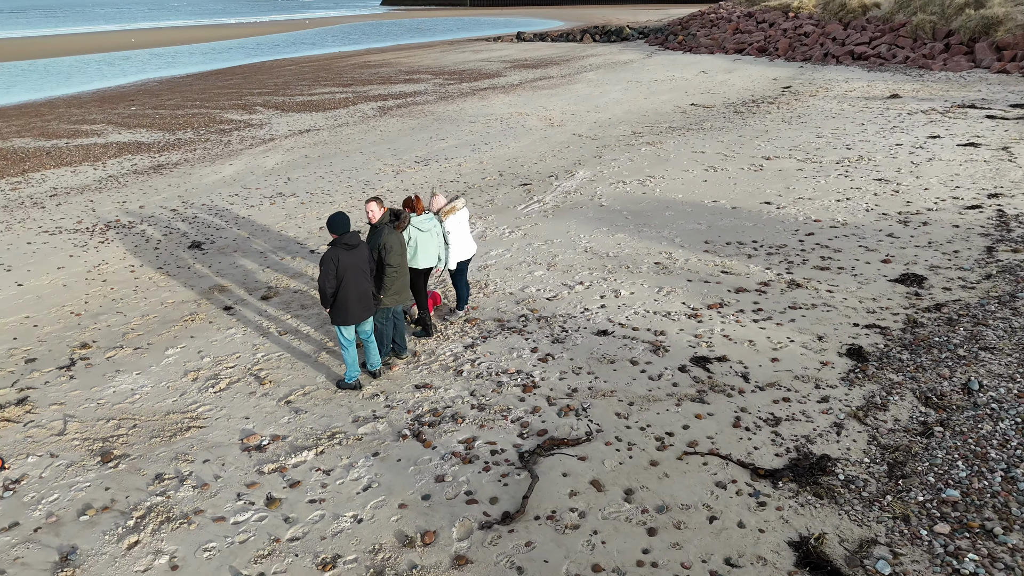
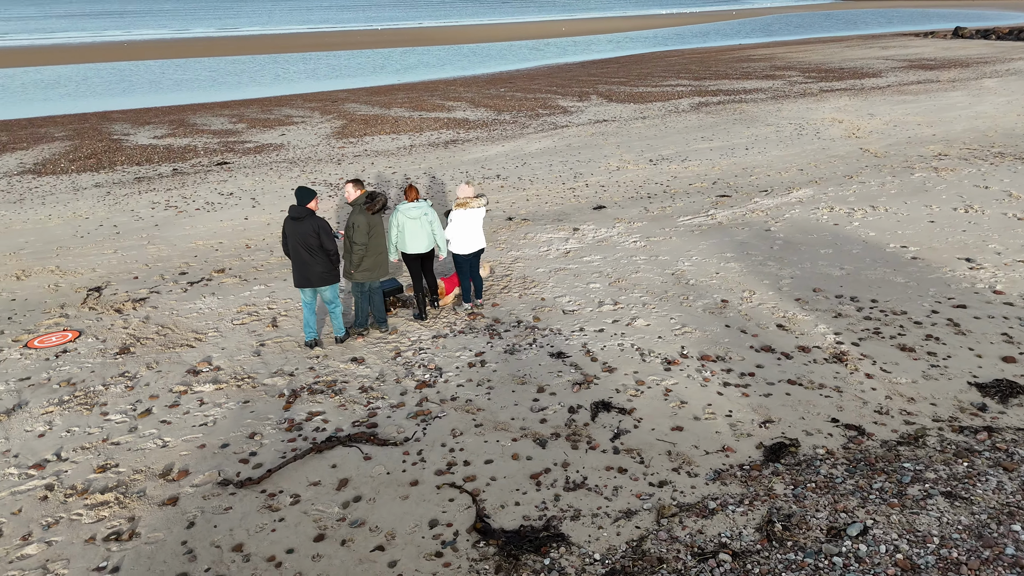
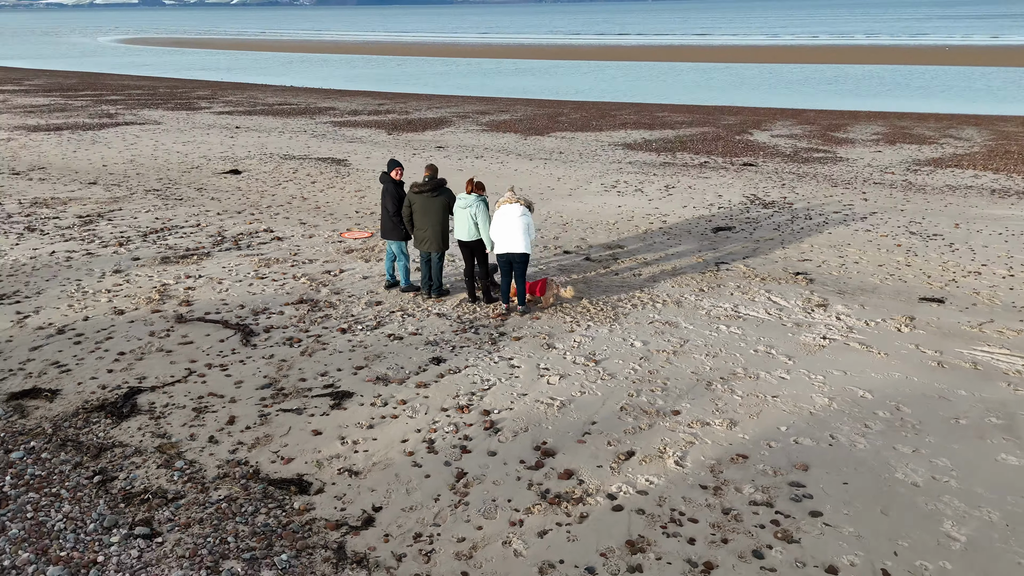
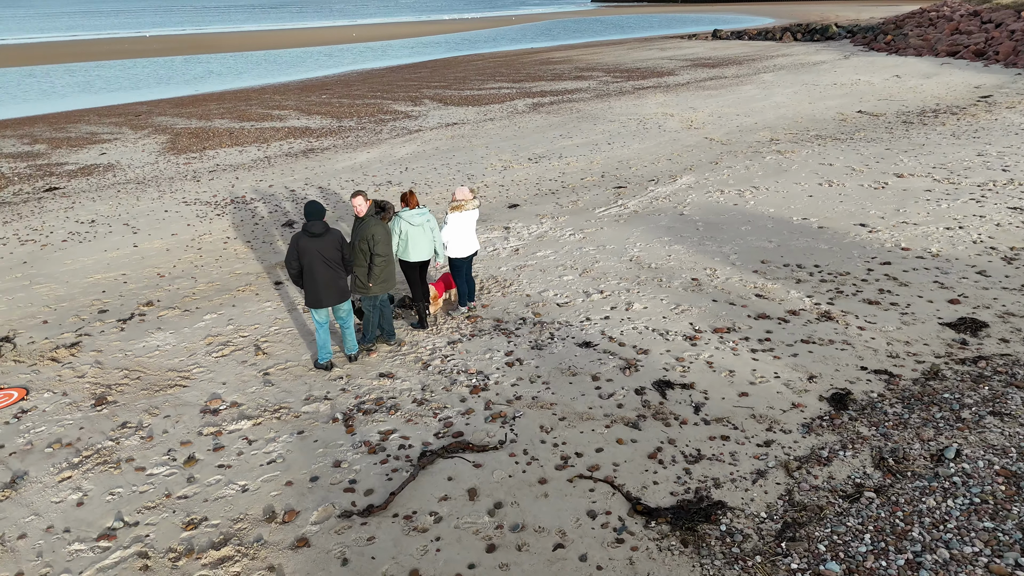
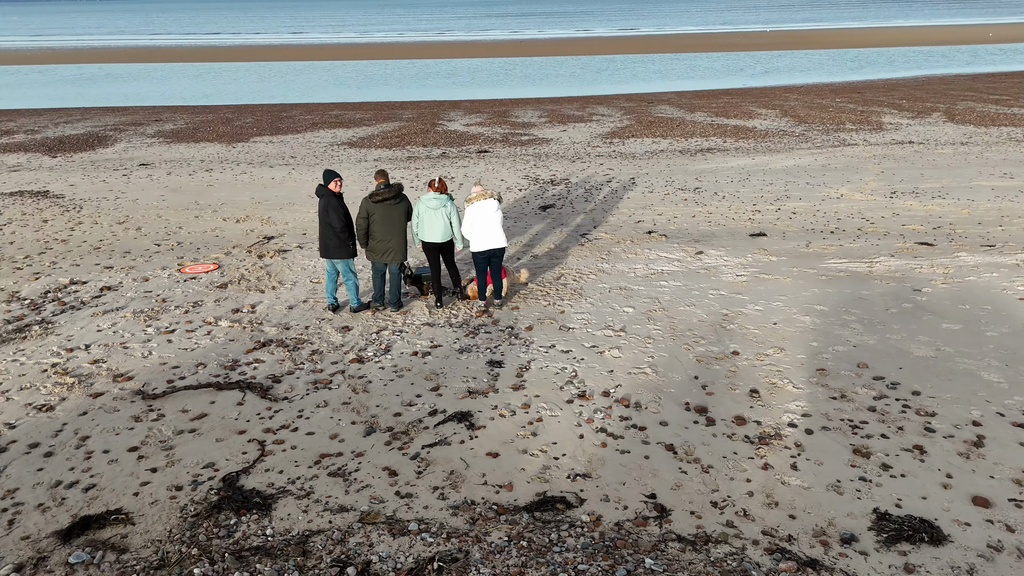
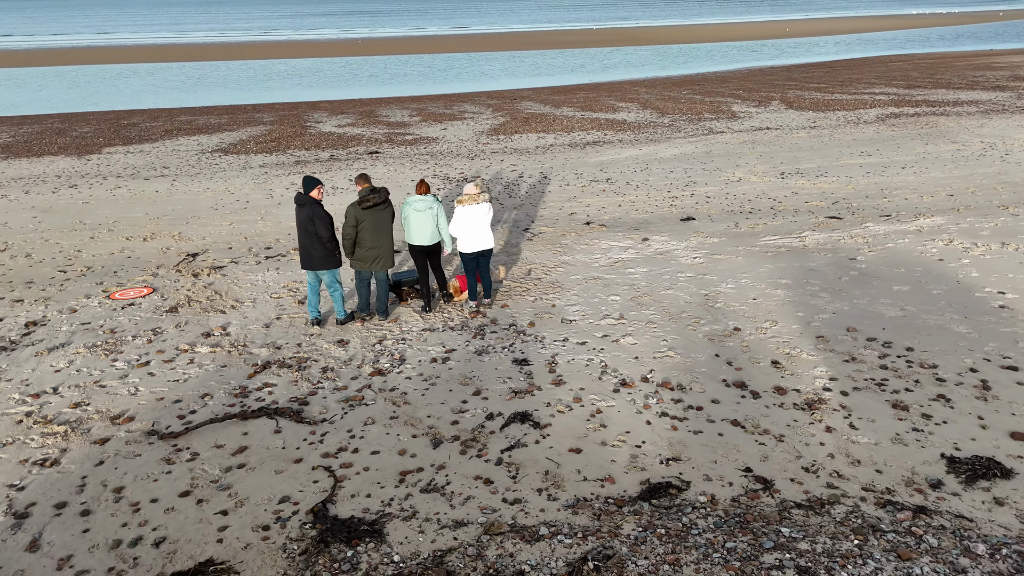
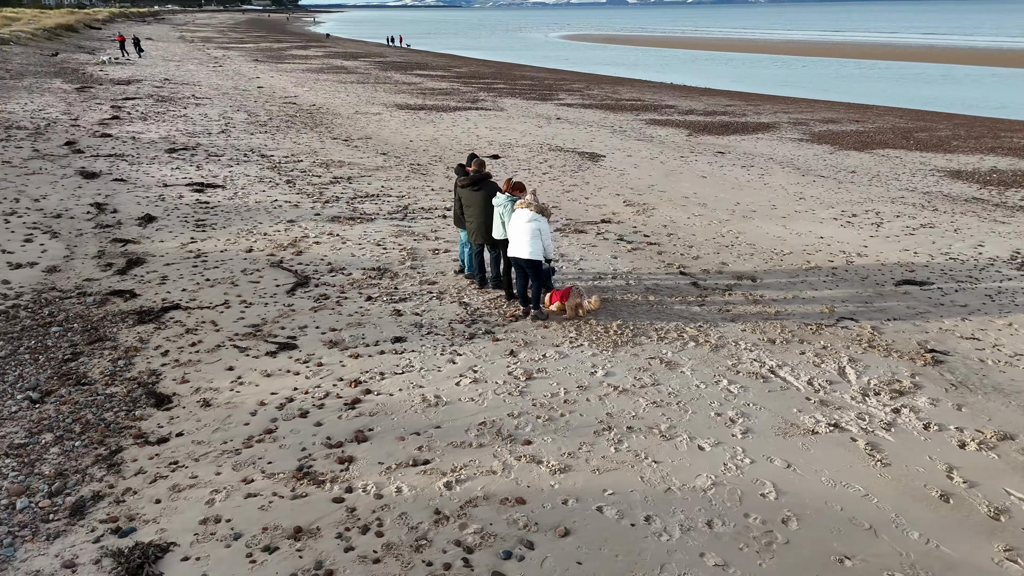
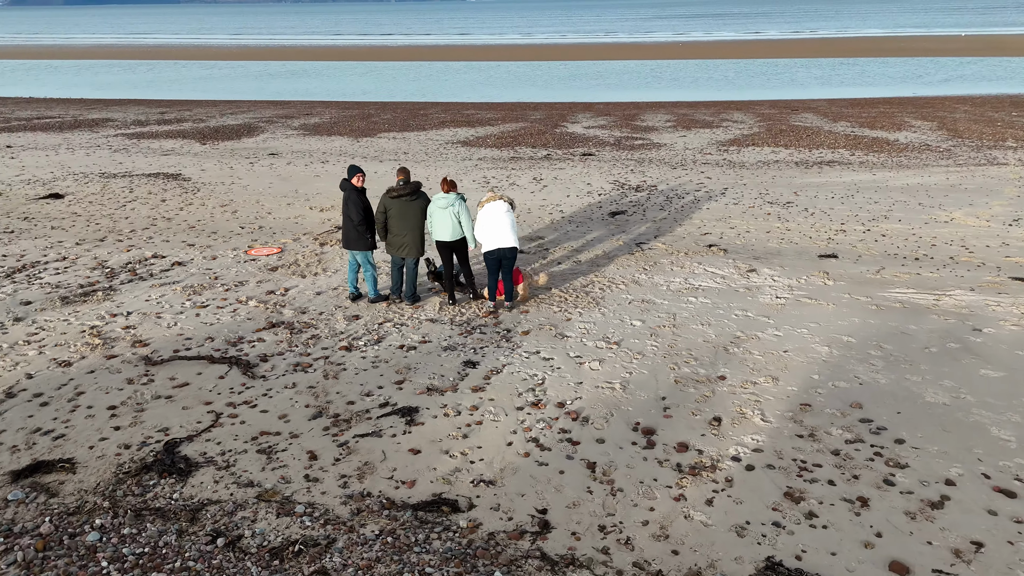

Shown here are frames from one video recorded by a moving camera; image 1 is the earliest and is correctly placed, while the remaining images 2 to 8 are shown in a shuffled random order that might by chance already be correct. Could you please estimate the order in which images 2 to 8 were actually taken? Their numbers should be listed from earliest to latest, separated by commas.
4, 2, 6, 5, 8, 3, 7
